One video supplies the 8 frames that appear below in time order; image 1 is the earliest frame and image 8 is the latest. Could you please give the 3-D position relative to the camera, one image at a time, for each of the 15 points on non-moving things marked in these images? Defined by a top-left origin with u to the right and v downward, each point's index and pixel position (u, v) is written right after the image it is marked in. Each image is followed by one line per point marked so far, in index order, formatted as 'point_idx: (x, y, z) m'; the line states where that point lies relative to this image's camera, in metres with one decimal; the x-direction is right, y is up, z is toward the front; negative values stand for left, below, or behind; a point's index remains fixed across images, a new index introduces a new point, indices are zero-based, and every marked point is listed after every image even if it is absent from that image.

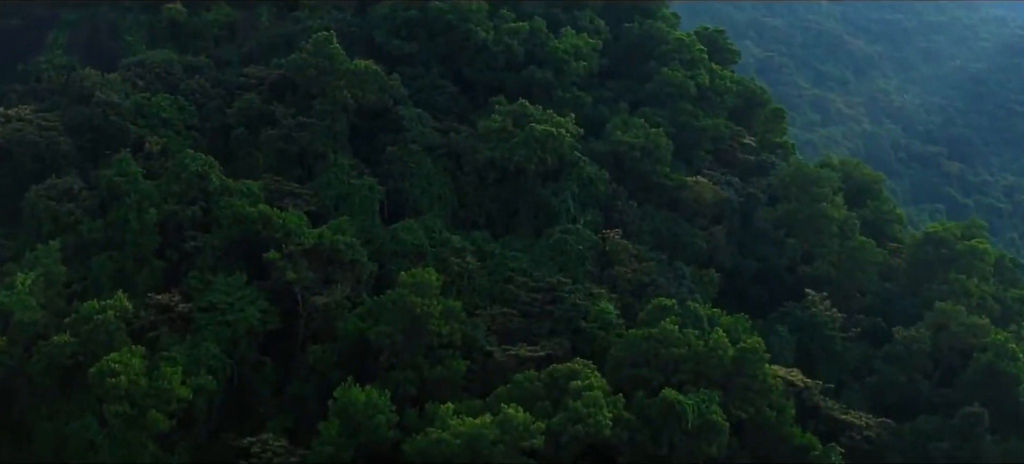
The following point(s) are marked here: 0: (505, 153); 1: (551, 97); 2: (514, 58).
0: (-0.1, +1.2, +18.1) m
1: (+0.6, +2.2, +19.8) m
2: (0.0, +2.9, +20.1) m
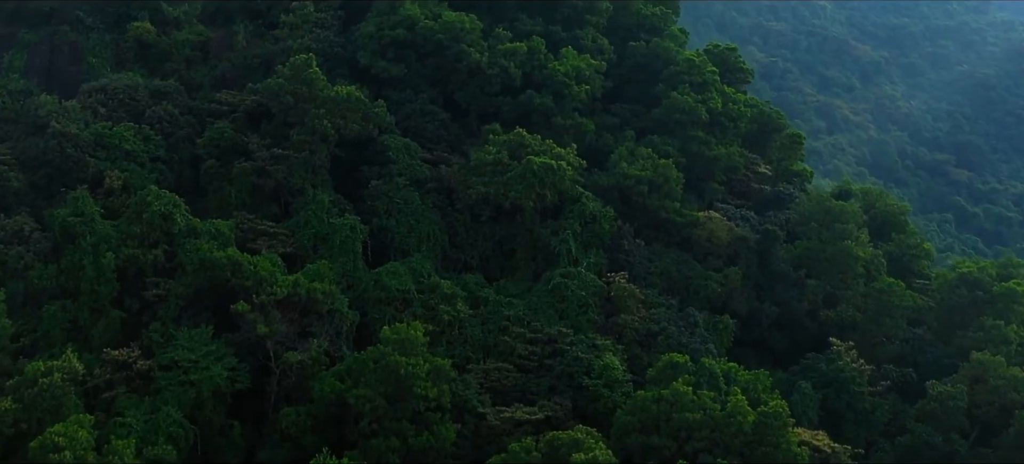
0: (-0.2, +0.6, +16.5) m
1: (+0.6, +1.6, +18.3) m
2: (0.0, +2.3, +18.5) m
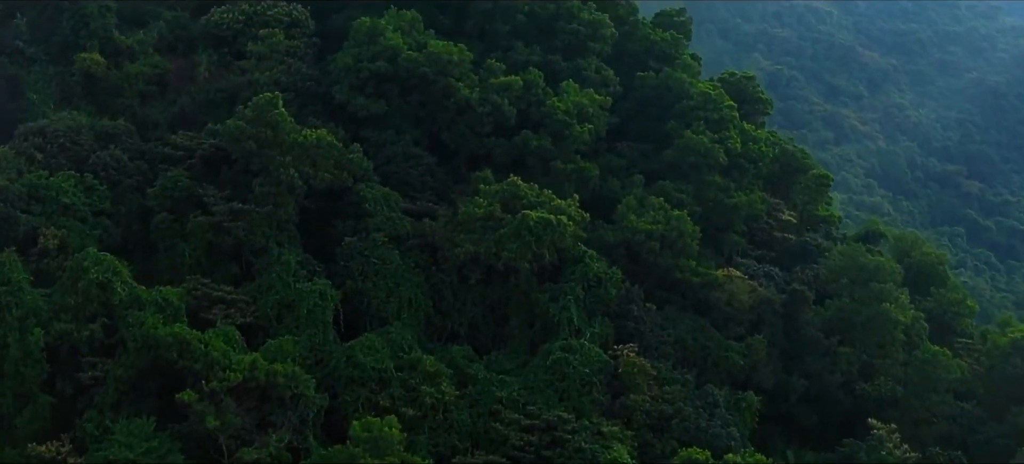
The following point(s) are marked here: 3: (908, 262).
0: (-0.2, -0.2, +14.5) m
1: (+0.5, +0.8, +16.2) m
2: (-0.1, +1.5, +16.4) m
3: (+5.9, -0.4, +17.9) m
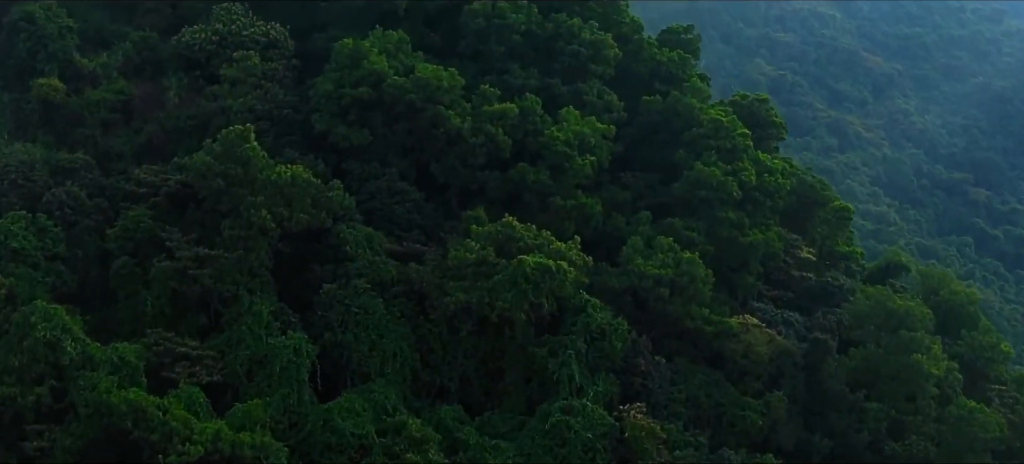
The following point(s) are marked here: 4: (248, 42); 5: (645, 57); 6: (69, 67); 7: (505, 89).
0: (-0.3, -0.7, +13.1) m
1: (+0.4, +0.3, +14.8) m
2: (-0.2, +1.0, +15.1) m
3: (+5.9, -0.9, +16.6) m
4: (-3.6, +2.6, +16.5) m
5: (+2.0, +2.6, +17.6) m
6: (-5.9, +2.2, +16.0) m
7: (-0.1, +2.0, +16.4) m
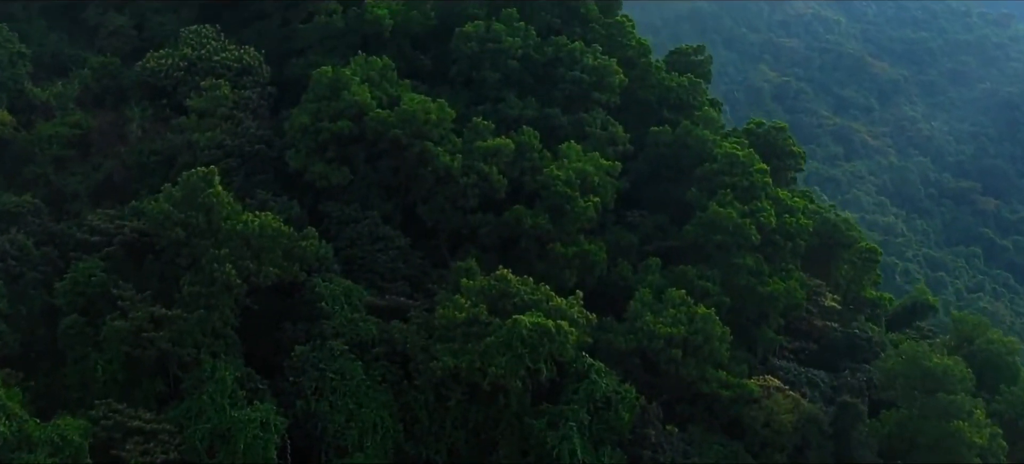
0: (-0.4, -1.3, +11.7) m
1: (+0.4, -0.3, +13.4) m
2: (-0.2, +0.4, +13.6) m
3: (+5.8, -1.5, +15.1) m
4: (-3.7, +2.1, +15.1) m
5: (+1.9, +2.0, +16.2) m
6: (-6.0, +1.7, +14.6) m
7: (-0.1, +1.4, +15.0) m
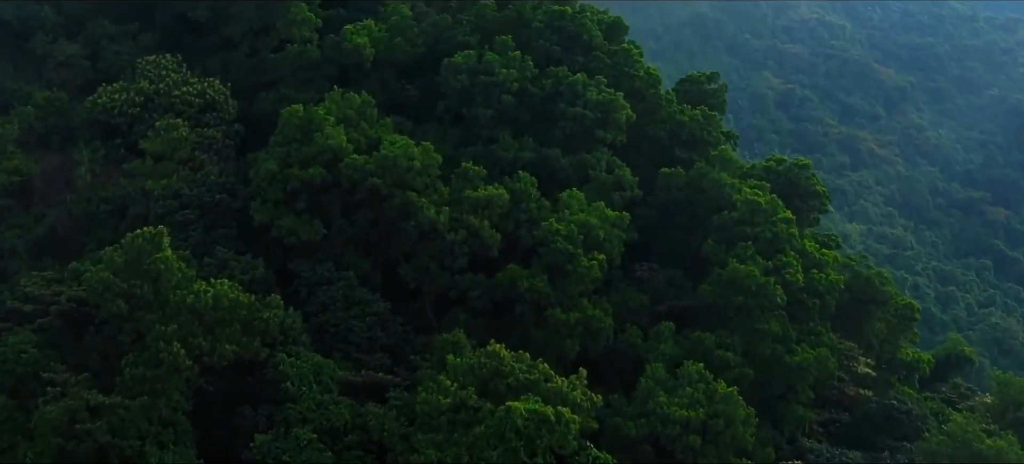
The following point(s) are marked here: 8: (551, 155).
0: (-0.4, -1.9, +10.1) m
1: (+0.3, -0.9, +11.8) m
2: (-0.3, -0.2, +12.0) m
3: (+5.7, -2.1, +13.5) m
4: (-3.8, +1.4, +13.4) m
5: (+1.8, +1.4, +14.6) m
6: (-6.1, +1.0, +13.0) m
7: (-0.2, +0.8, +13.4) m
8: (+0.4, +0.9, +13.5) m
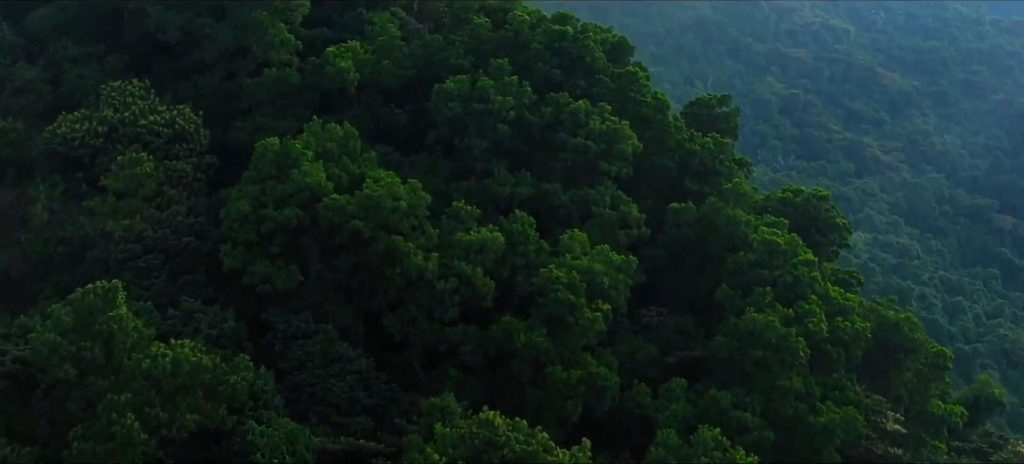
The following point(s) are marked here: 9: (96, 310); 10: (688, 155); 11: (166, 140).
0: (-0.4, -2.3, +9.0) m
1: (+0.3, -1.3, +10.7) m
2: (-0.3, -0.6, +10.9) m
3: (+5.7, -2.6, +12.4) m
4: (-3.8, +1.0, +12.3) m
5: (+1.8, +0.9, +13.4) m
6: (-6.1, +0.6, +11.9) m
7: (-0.2, +0.3, +12.3) m
8: (+0.4, +0.4, +12.4) m
9: (-3.3, -0.6, +9.5) m
10: (+2.0, +0.8, +13.4) m
11: (-3.6, +1.0, +12.5) m
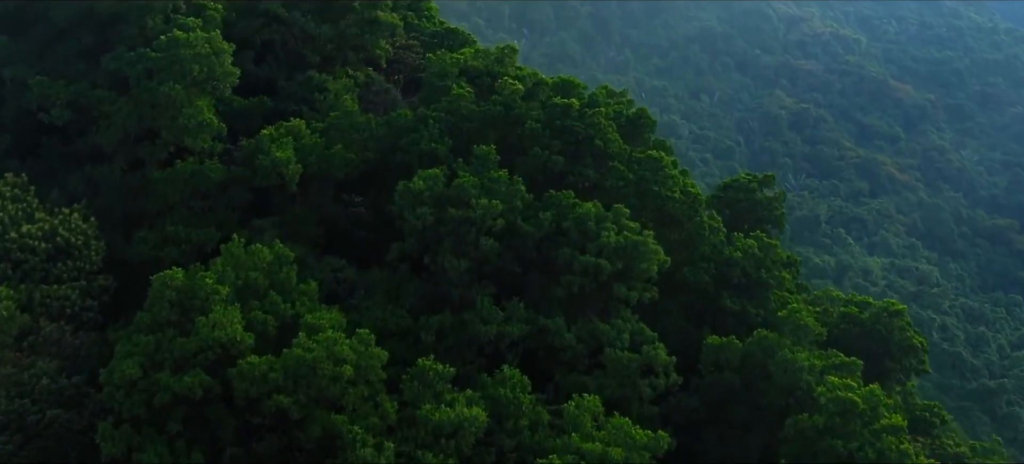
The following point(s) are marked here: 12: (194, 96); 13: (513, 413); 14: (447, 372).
0: (-0.5, -3.5, +5.9) m
1: (+0.2, -2.5, +7.7) m
2: (-0.4, -1.8, +7.9) m
3: (+5.6, -3.7, +9.4) m
4: (-3.9, -0.2, +9.3) m
5: (+1.7, -0.2, +10.4) m
6: (-6.2, -0.6, +8.9) m
7: (-0.3, -0.8, +9.2) m
8: (+0.3, -0.7, +9.3) m
9: (-3.4, -1.8, +6.4) m
10: (+1.9, -0.3, +10.3) m
11: (-3.7, -0.2, +9.4) m
12: (-2.7, +1.2, +10.2) m
13: (0.0, -1.3, +8.3) m
14: (-0.5, -1.0, +8.4) m
